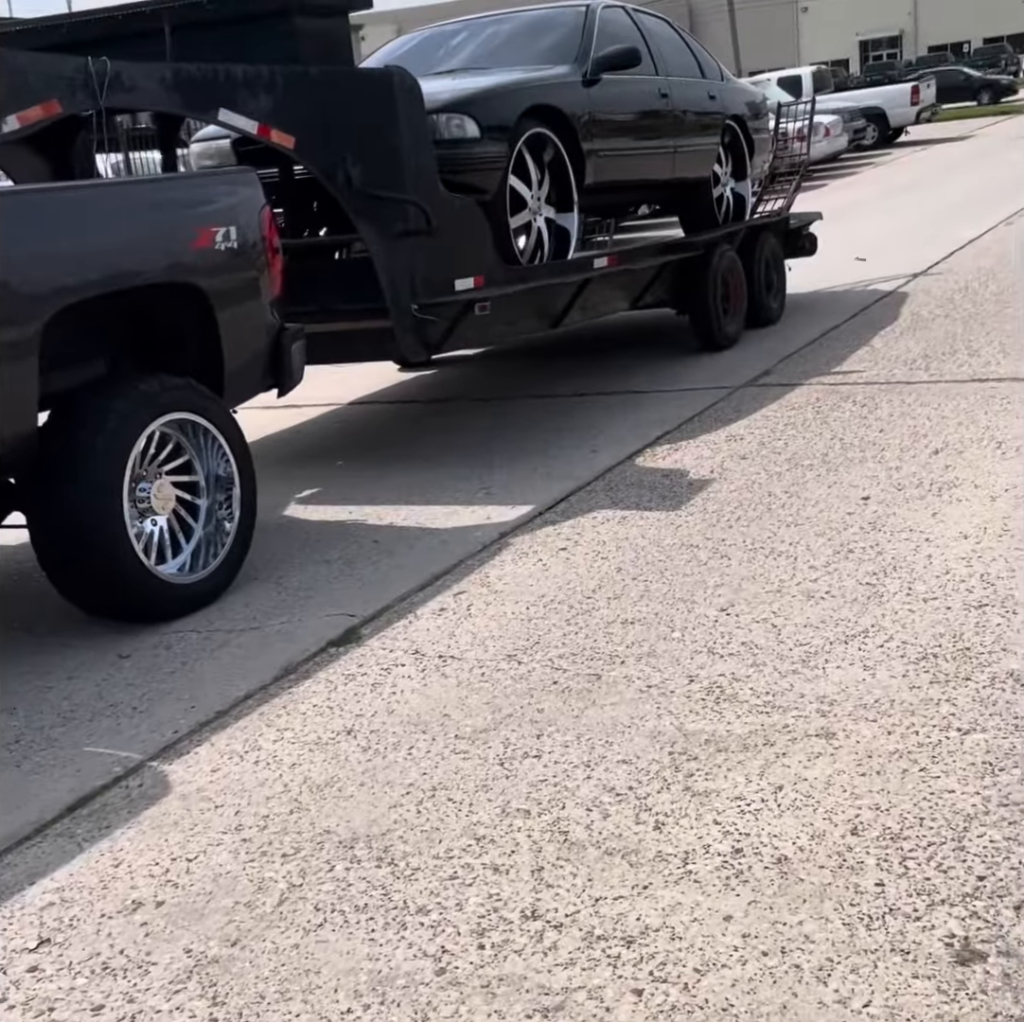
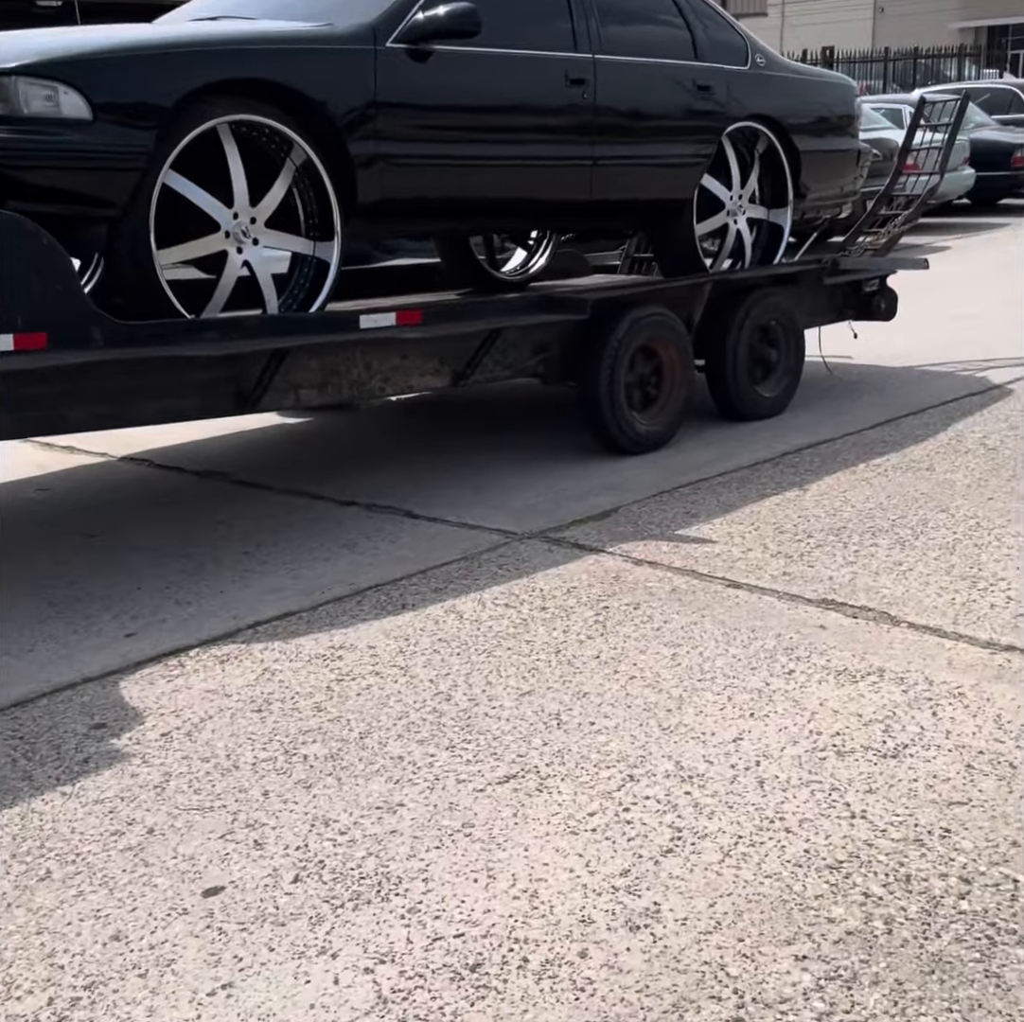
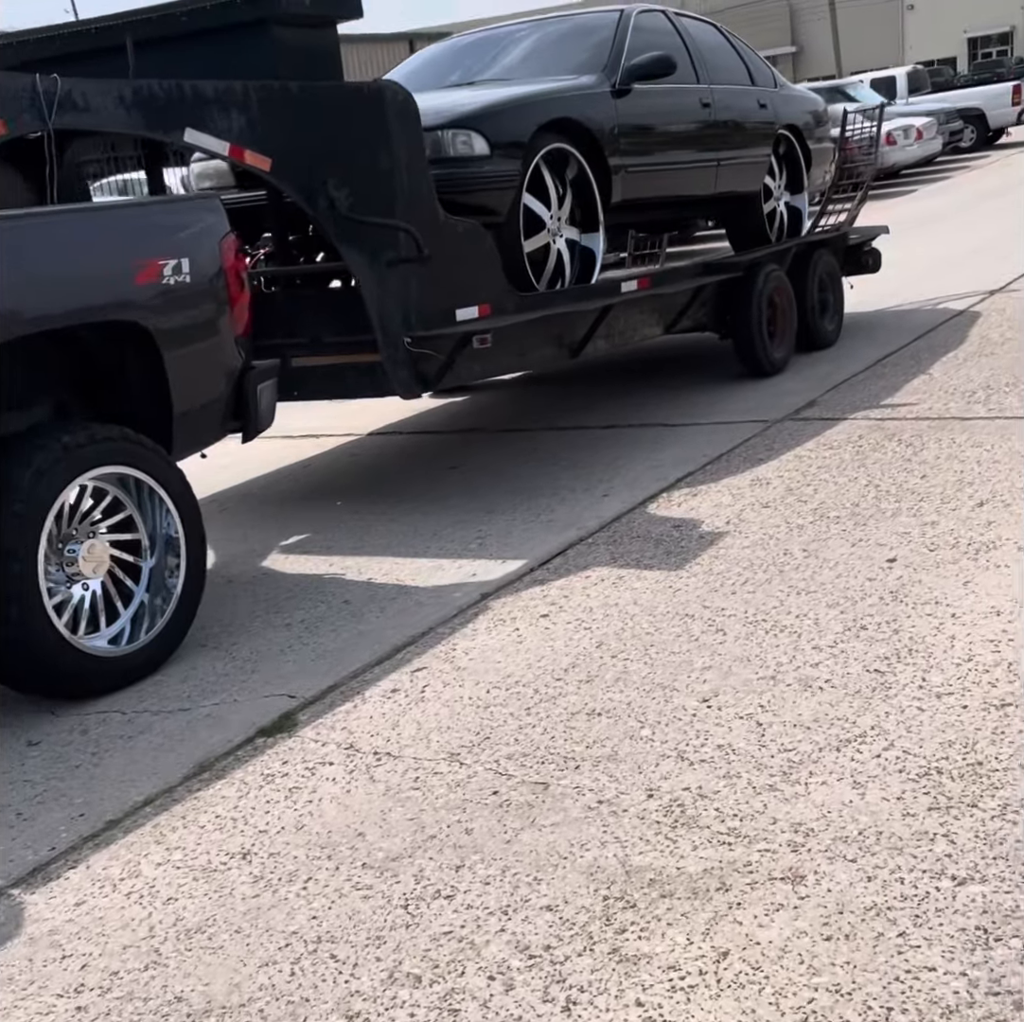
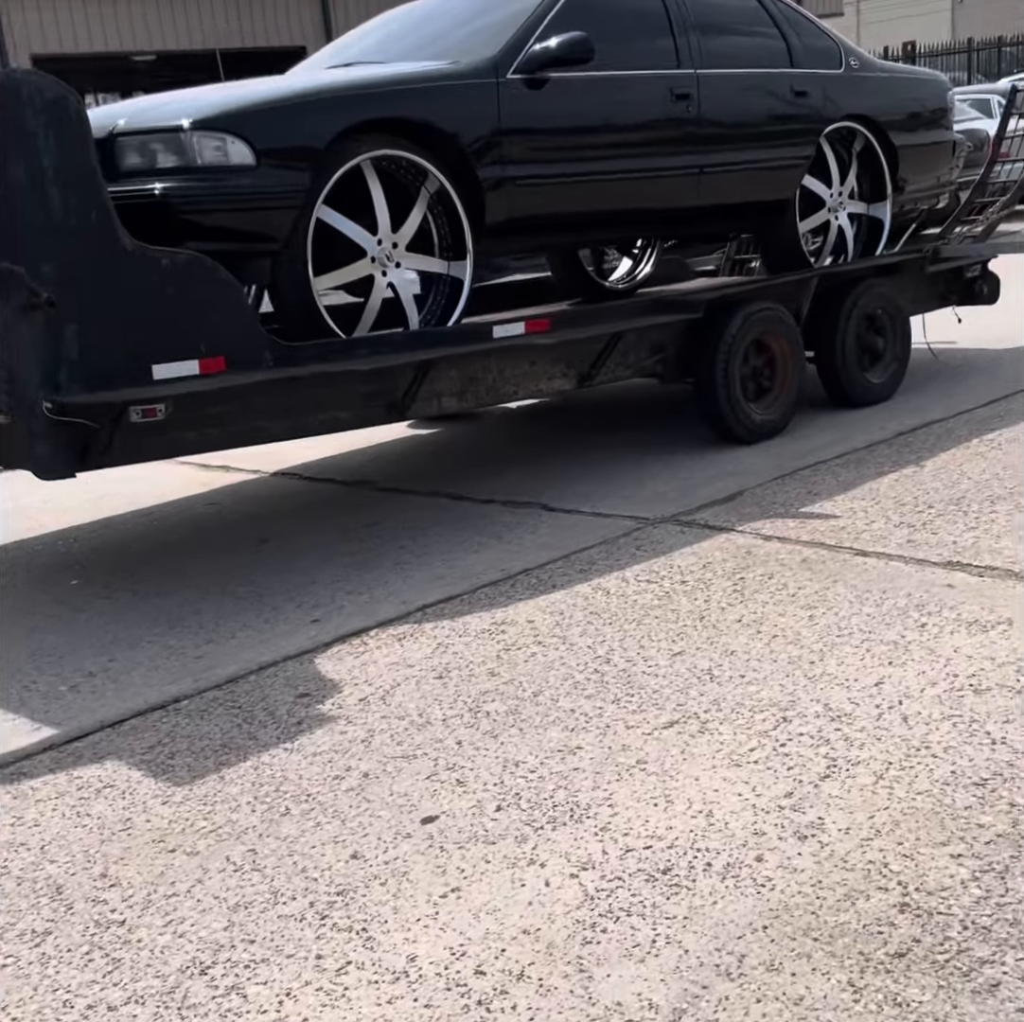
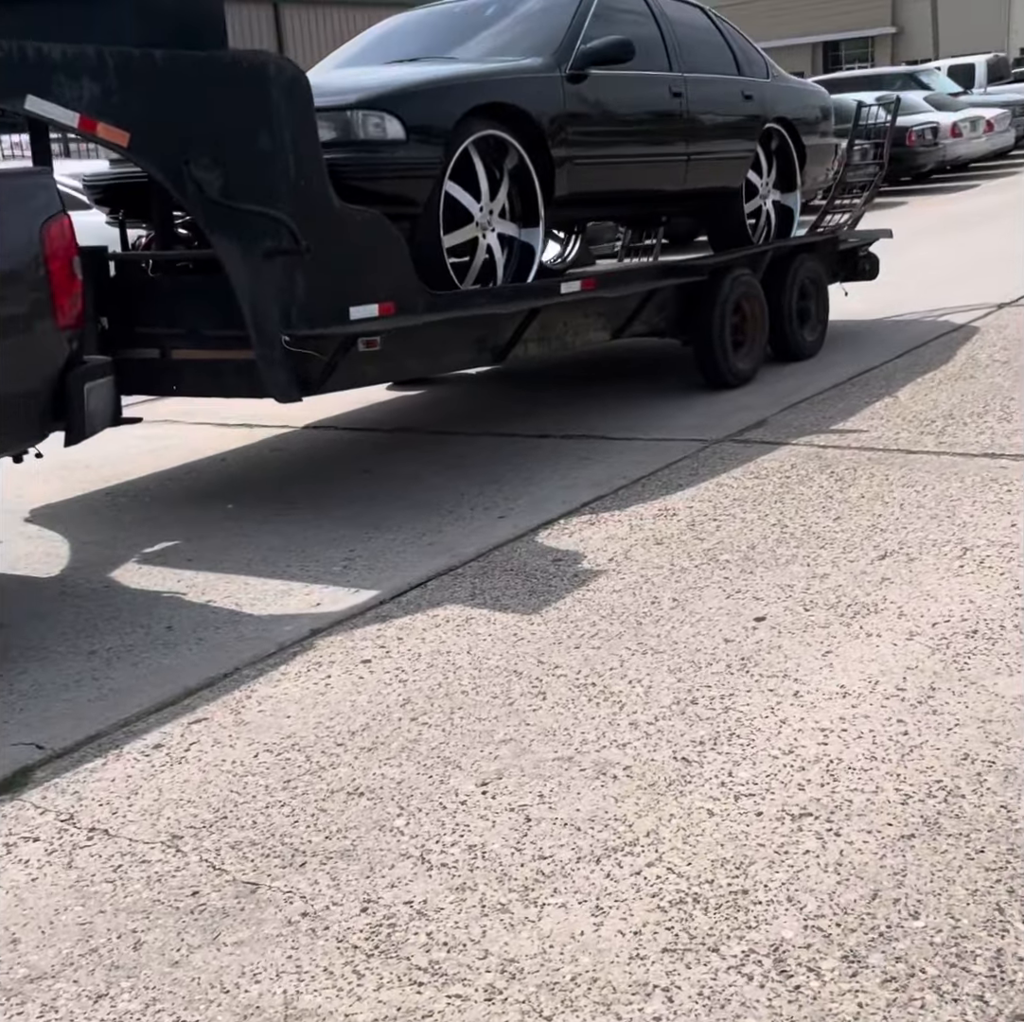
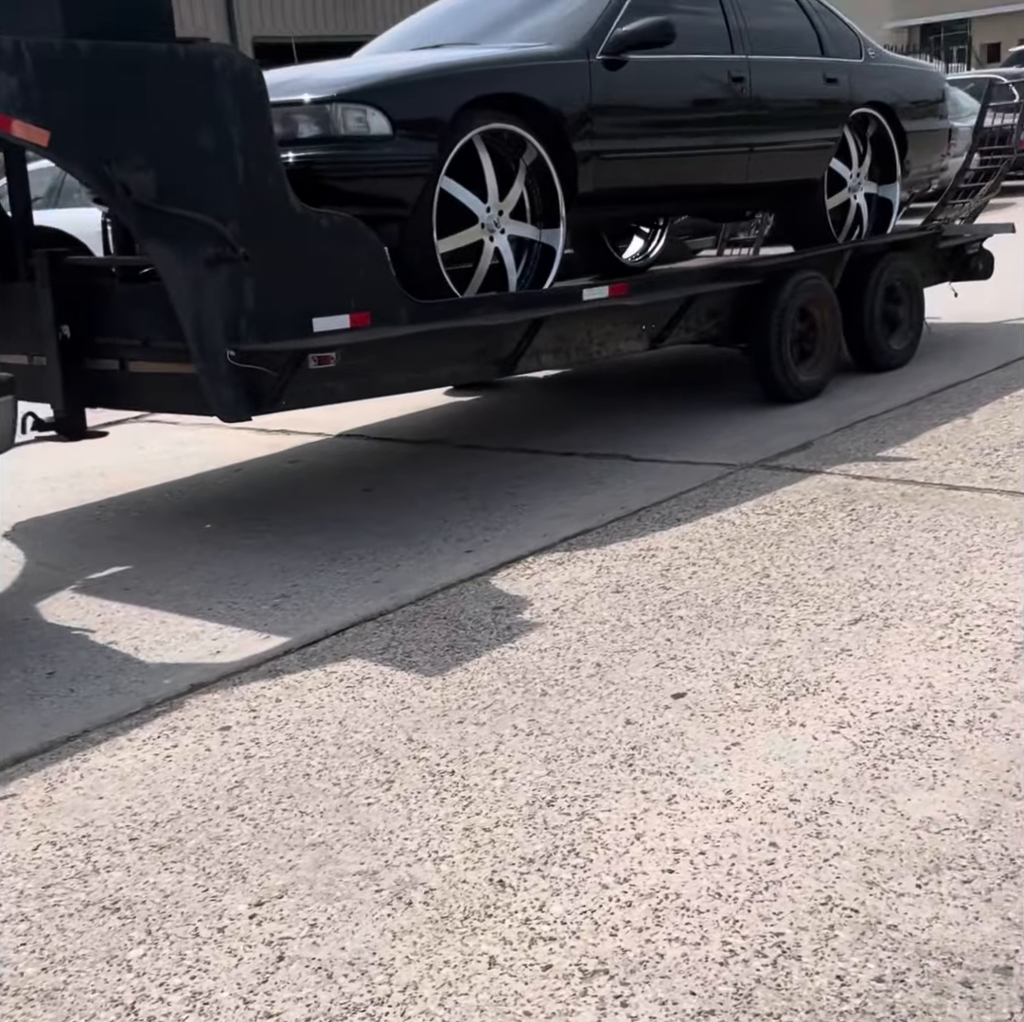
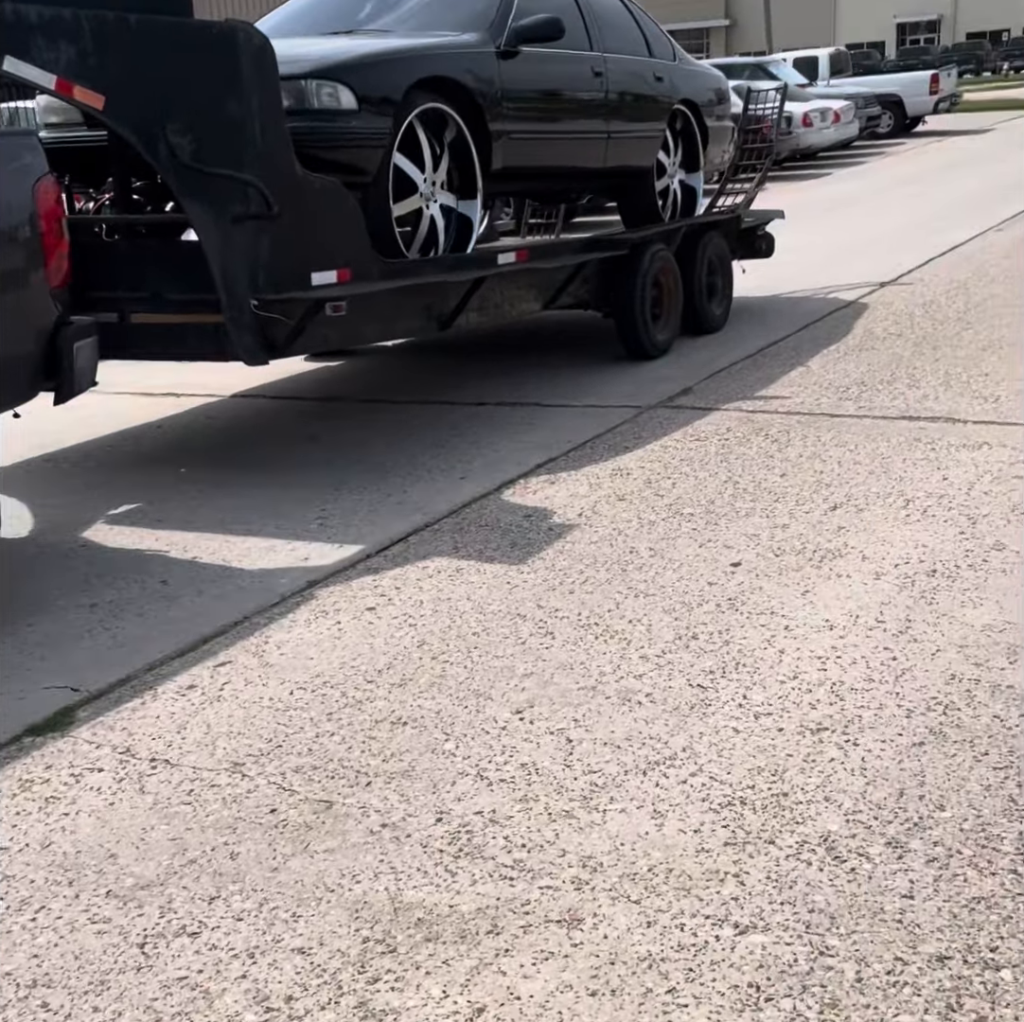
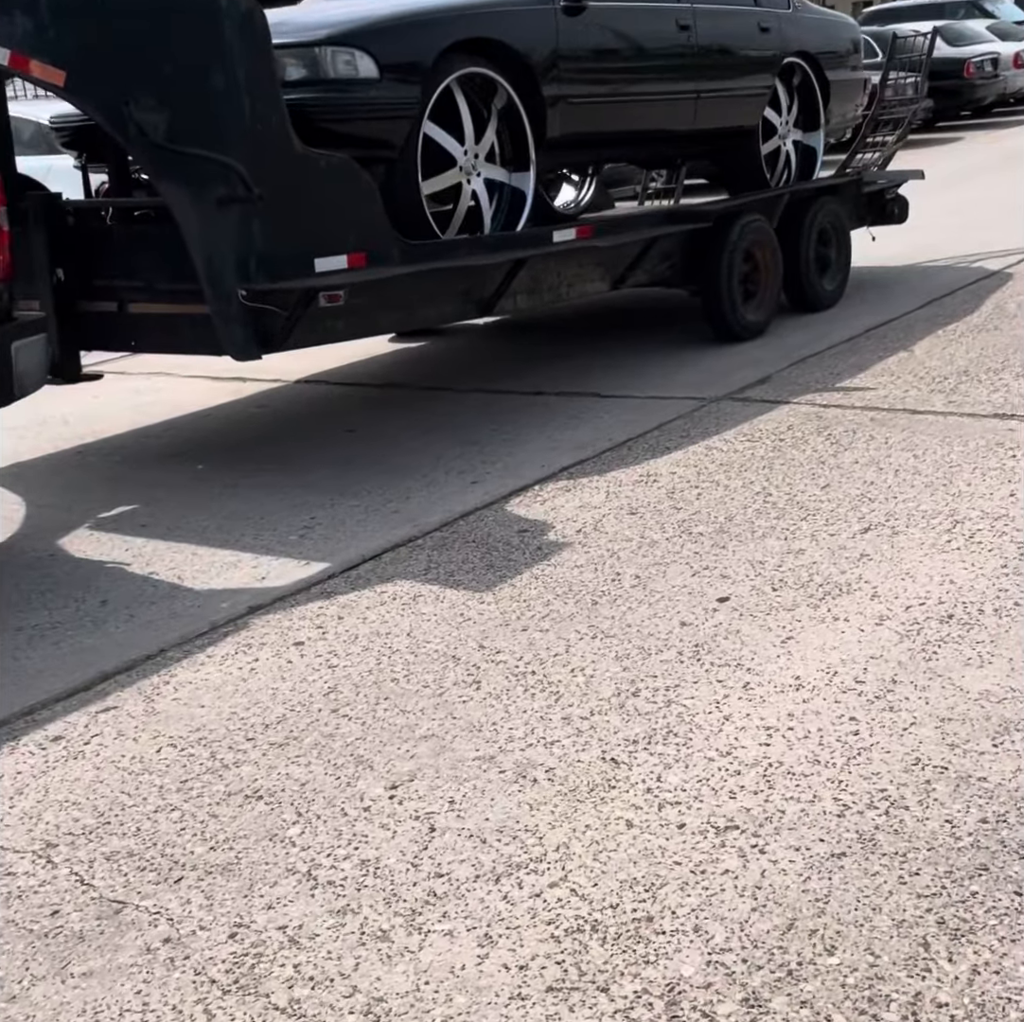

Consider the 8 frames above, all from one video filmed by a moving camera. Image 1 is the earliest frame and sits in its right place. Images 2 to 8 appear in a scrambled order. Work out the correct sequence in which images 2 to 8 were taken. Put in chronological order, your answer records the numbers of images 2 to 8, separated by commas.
3, 7, 5, 8, 6, 4, 2
